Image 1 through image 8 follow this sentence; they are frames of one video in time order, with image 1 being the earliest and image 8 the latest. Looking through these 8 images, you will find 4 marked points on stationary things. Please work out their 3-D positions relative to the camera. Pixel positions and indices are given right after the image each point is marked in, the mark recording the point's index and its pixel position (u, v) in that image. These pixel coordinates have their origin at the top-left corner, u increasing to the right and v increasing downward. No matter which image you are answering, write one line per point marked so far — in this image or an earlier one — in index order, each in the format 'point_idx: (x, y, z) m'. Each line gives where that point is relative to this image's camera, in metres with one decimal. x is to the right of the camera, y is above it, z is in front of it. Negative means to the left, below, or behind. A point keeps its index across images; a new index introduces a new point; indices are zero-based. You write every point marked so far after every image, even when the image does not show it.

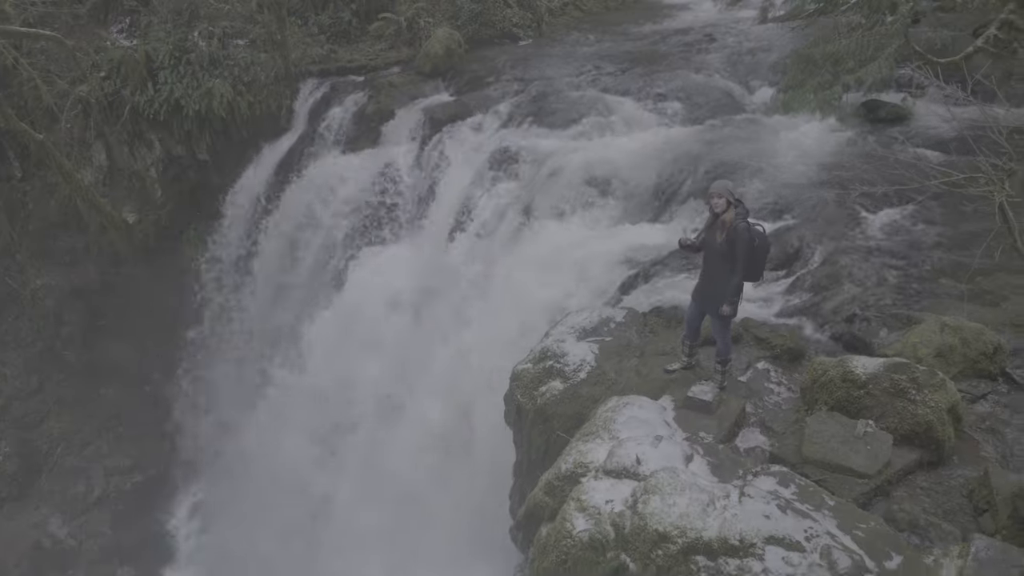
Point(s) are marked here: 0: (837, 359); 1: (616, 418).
0: (+2.1, -0.5, +4.8) m
1: (+0.6, -0.8, +4.7) m
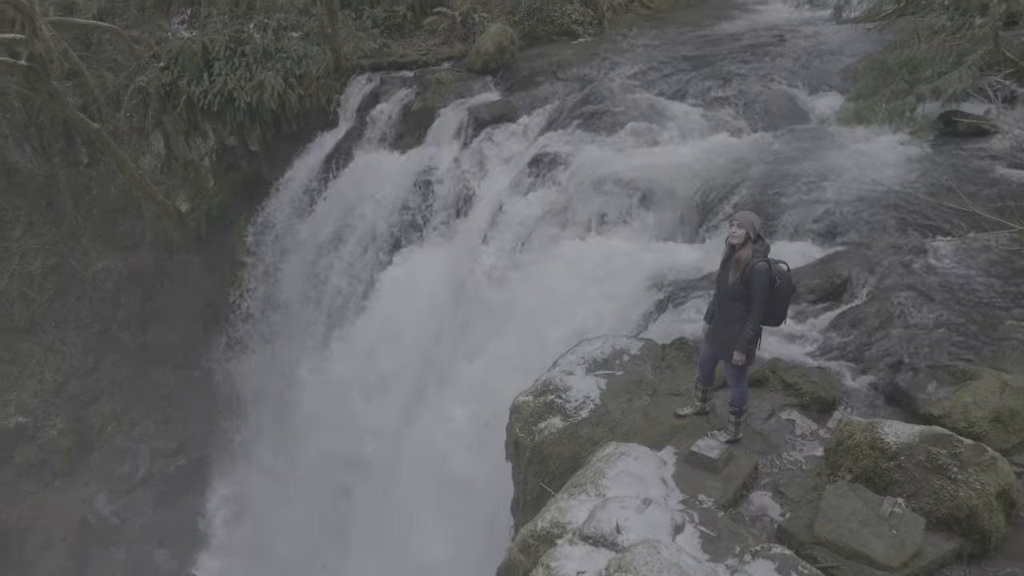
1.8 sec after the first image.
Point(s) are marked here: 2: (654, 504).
0: (+2.0, -0.7, +4.2) m
1: (+0.5, -1.0, +4.2) m
2: (+0.7, -1.1, +3.9) m
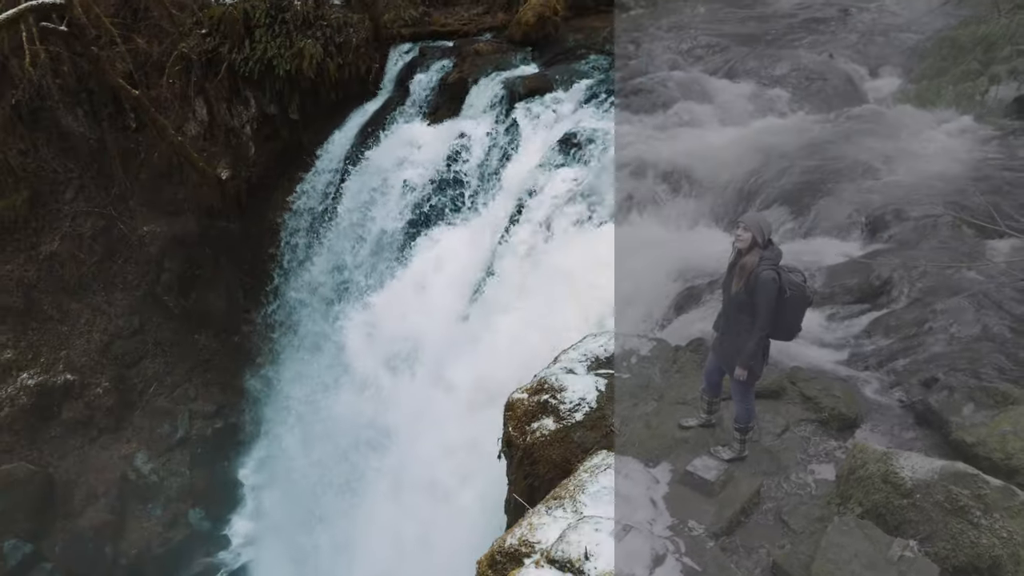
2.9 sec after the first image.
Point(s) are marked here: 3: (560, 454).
0: (+1.8, -0.8, +3.8) m
1: (+0.4, -1.0, +3.9) m
2: (+0.6, -1.1, +3.6) m
3: (+0.3, -1.0, +4.7) m
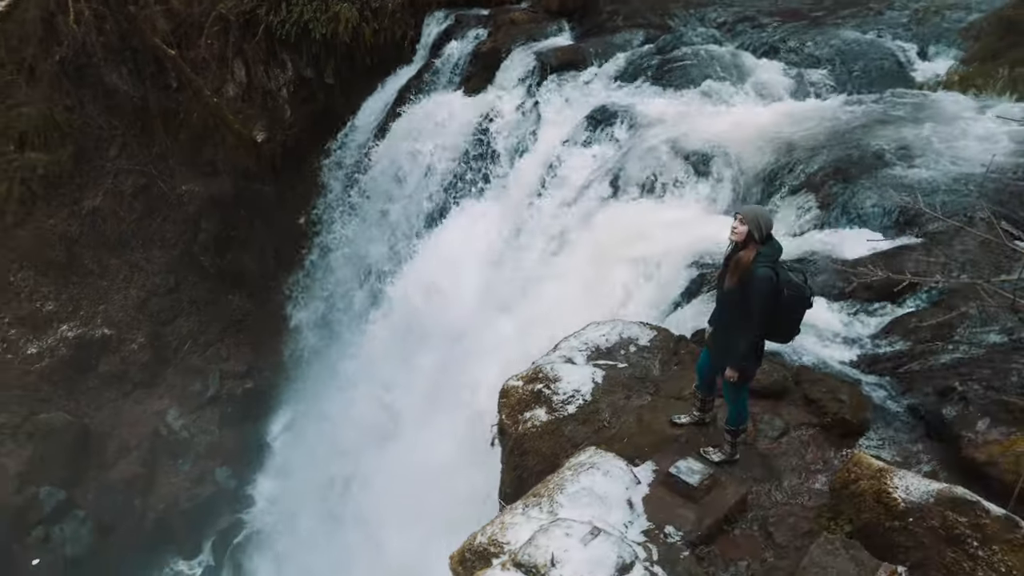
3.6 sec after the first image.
0: (+1.7, -0.8, +3.5) m
1: (+0.3, -1.0, +3.8) m
2: (+0.4, -1.1, +3.5) m
3: (+0.2, -0.9, +4.5) m
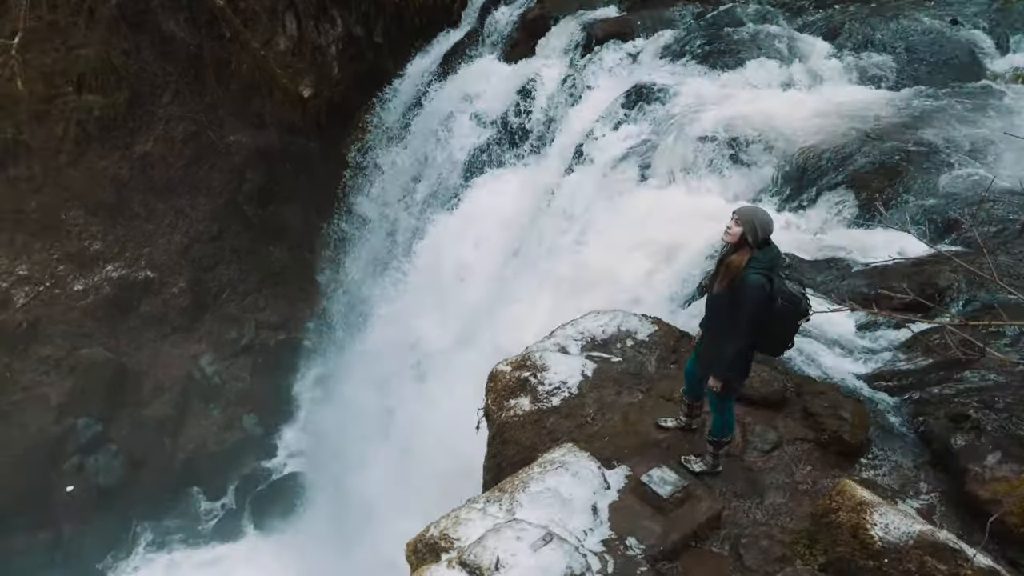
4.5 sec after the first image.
0: (+1.5, -0.9, +3.2) m
1: (+0.1, -0.9, +3.6) m
2: (+0.2, -1.1, +3.3) m
3: (+0.1, -0.9, +4.4) m
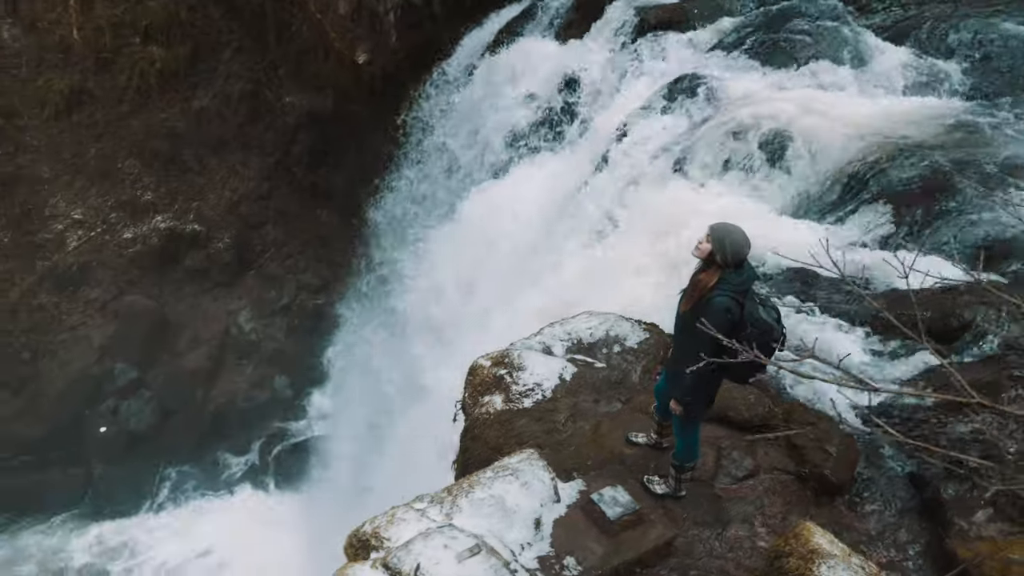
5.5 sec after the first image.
0: (+1.2, -1.0, +3.0) m
1: (-0.2, -0.9, +3.5) m
2: (-0.1, -1.1, +3.1) m
3: (-0.1, -0.8, +4.2) m
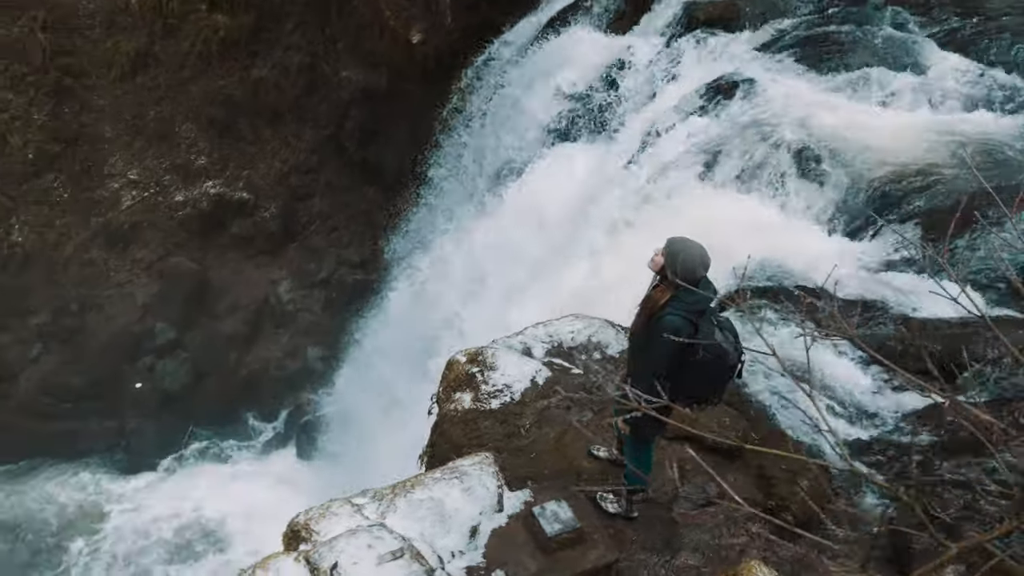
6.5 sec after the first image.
0: (+0.9, -1.1, +2.8) m
1: (-0.4, -0.9, +3.4) m
2: (-0.4, -1.1, +3.1) m
3: (-0.3, -0.8, +4.1) m
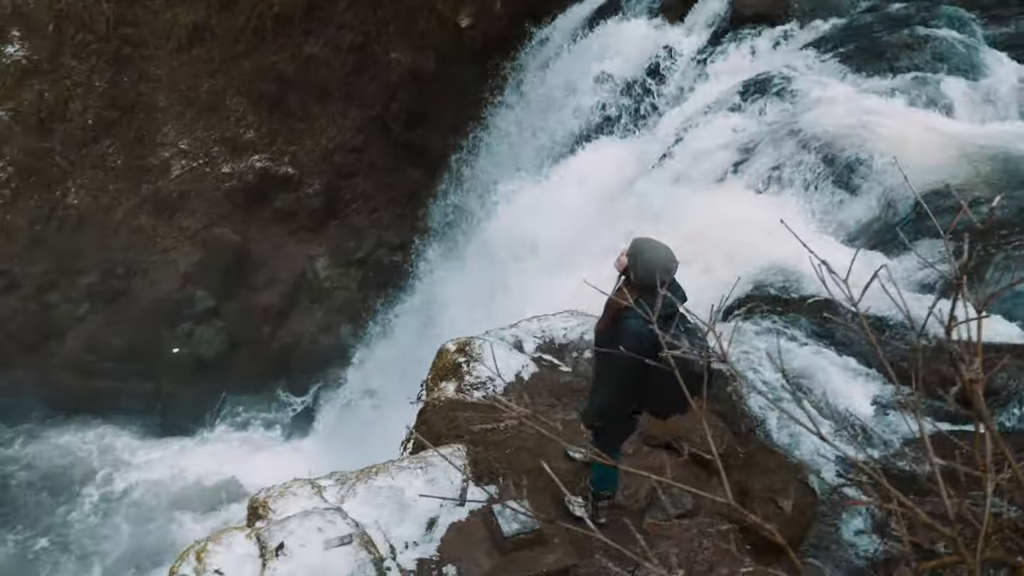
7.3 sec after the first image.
0: (+0.7, -1.1, +2.7) m
1: (-0.6, -0.8, +3.3) m
2: (-0.6, -1.0, +3.0) m
3: (-0.4, -0.7, +4.1) m
